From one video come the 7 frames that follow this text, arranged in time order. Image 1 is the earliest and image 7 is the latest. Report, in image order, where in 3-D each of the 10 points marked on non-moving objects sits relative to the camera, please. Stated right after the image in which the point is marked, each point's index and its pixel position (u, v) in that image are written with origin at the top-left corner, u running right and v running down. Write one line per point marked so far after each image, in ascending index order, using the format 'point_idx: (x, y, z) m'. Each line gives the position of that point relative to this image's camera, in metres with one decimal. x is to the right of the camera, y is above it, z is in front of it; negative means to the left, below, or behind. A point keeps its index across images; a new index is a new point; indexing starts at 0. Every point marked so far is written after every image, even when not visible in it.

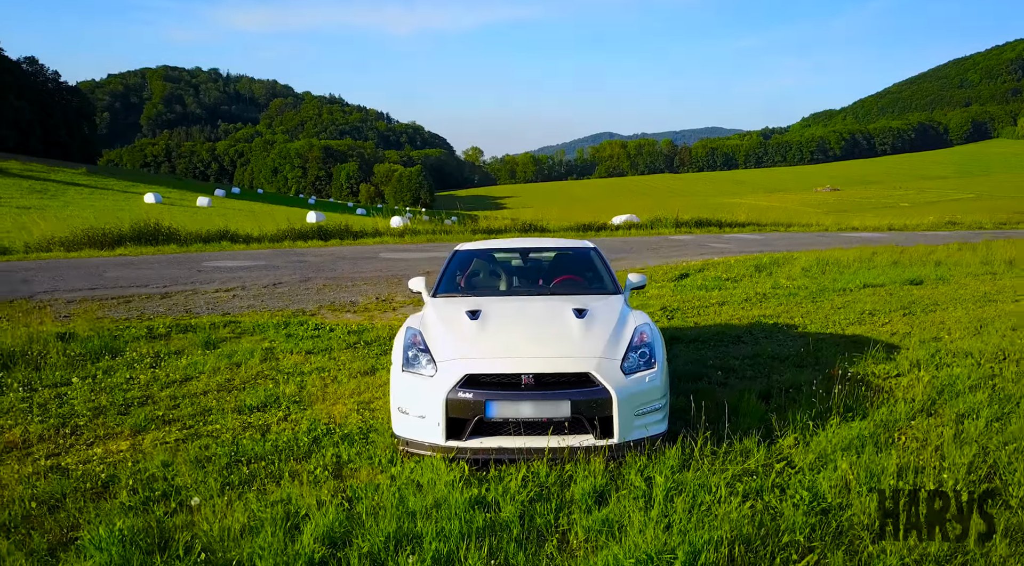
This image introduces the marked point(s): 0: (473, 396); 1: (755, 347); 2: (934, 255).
0: (-0.2, -0.6, +5.0) m
1: (+2.3, -0.6, +8.8) m
2: (+9.2, +0.6, +20.0) m
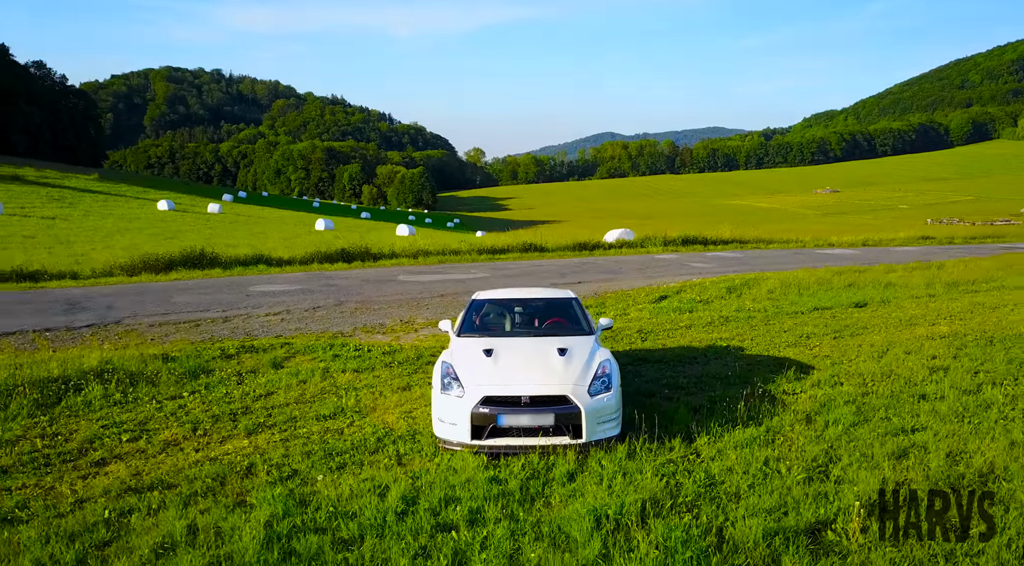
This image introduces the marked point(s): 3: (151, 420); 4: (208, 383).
0: (-0.2, -1.0, +7.5) m
1: (+2.3, -1.0, +11.3) m
2: (+9.2, +0.2, +22.5) m
3: (-3.6, -1.3, +9.2) m
4: (-3.6, -1.1, +10.8) m
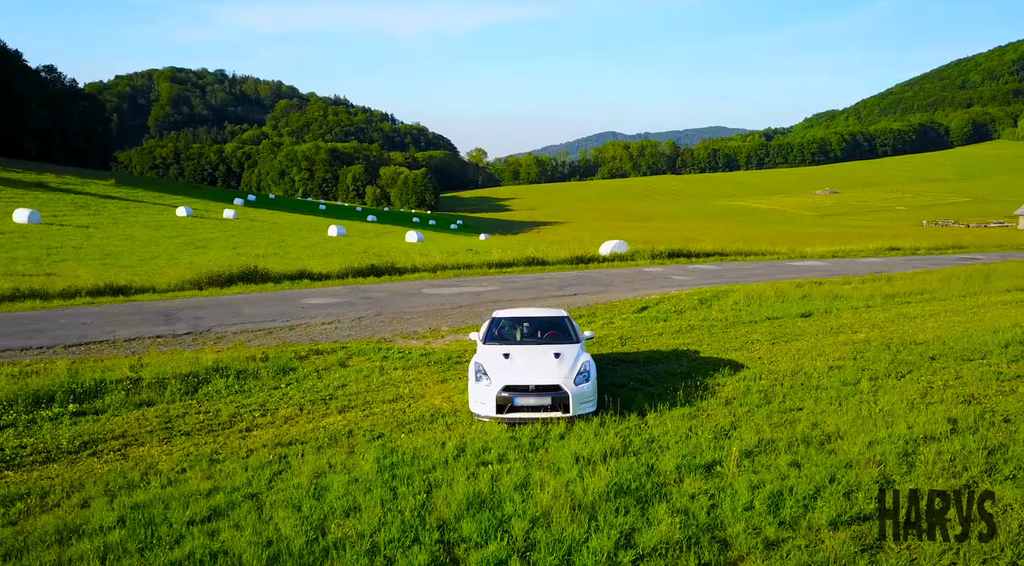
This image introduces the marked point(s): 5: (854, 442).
0: (-0.1, -1.4, +11.3) m
1: (+2.5, -1.3, +15.1) m
2: (+9.4, -0.1, +26.3) m
3: (-3.4, -1.6, +13.0) m
4: (-3.4, -1.4, +14.6) m
5: (+3.8, -1.8, +10.4) m
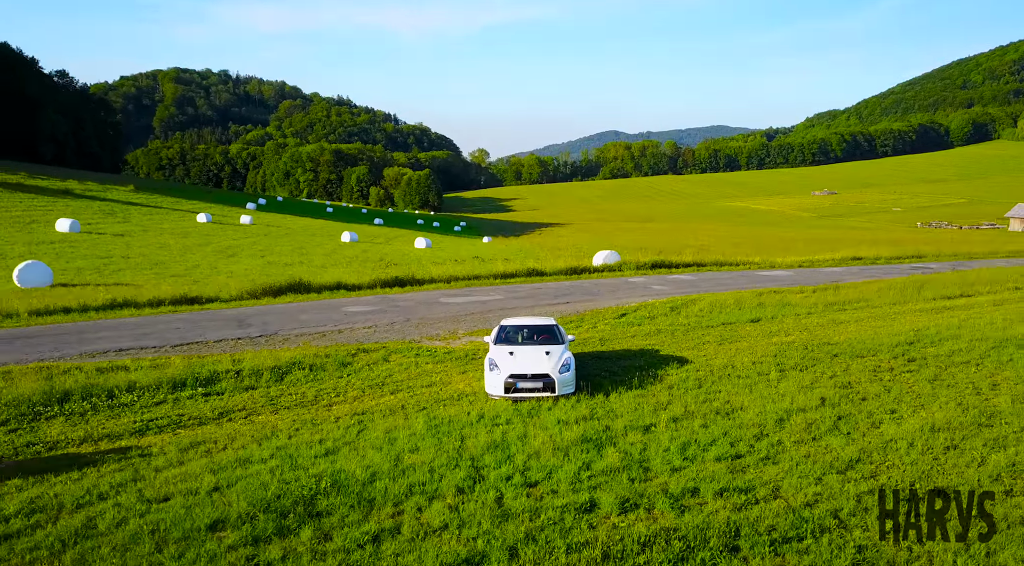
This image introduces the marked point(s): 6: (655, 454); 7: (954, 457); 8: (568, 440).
0: (0.0, -1.7, +16.1) m
1: (+2.5, -1.7, +19.9) m
2: (+9.5, -0.5, +31.1) m
3: (-3.4, -2.0, +17.8) m
4: (-3.4, -1.8, +19.4) m
5: (+3.9, -2.1, +15.2) m
6: (+2.0, -2.3, +13.1) m
7: (+6.2, -2.4, +12.9) m
8: (+0.7, -2.3, +13.5) m
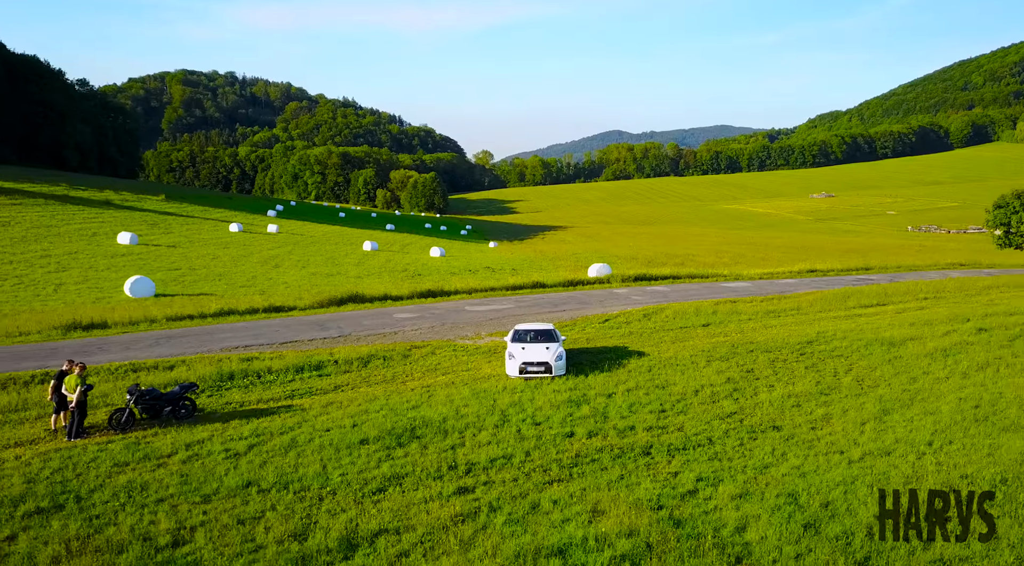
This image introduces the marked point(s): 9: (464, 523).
0: (+0.3, -2.2, +24.5) m
1: (+2.9, -2.2, +28.3) m
2: (+9.9, -1.0, +39.4) m
3: (-3.1, -2.5, +26.1) m
4: (-3.0, -2.3, +27.8) m
5: (+4.2, -2.6, +23.5) m
6: (+2.3, -2.9, +21.4) m
7: (+6.5, -2.9, +21.3) m
8: (+1.1, -2.8, +21.9) m
9: (-0.8, -3.7, +14.6) m
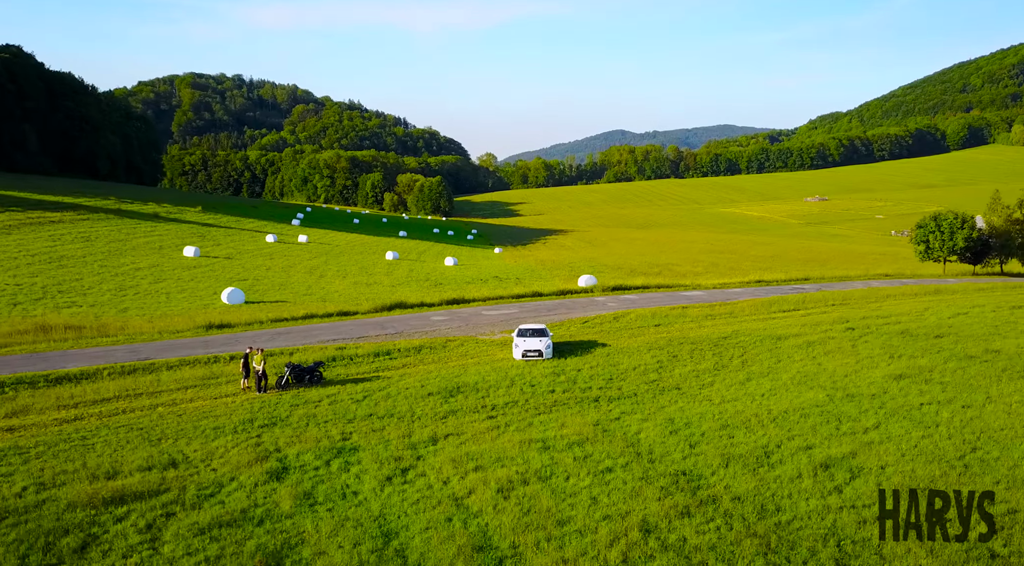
0: (+0.5, -2.8, +37.3) m
1: (+3.1, -2.8, +41.1) m
2: (+10.1, -1.6, +52.2) m
3: (-2.8, -3.1, +39.0) m
4: (-2.8, -2.9, +40.6) m
5: (+4.4, -3.2, +36.3) m
6: (+2.5, -3.5, +34.3) m
7: (+6.7, -3.5, +34.1) m
8: (+1.3, -3.4, +34.7) m
9: (-0.6, -4.4, +27.5) m
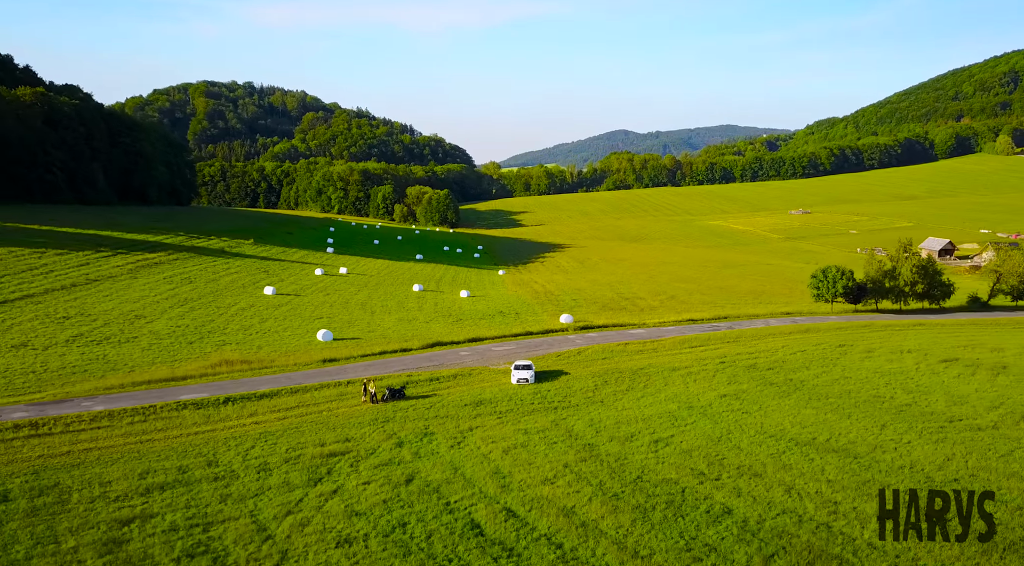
0: (+0.4, -6.7, +63.6) m
1: (+3.0, -6.6, +67.4) m
2: (+10.1, -5.4, +78.5) m
3: (-2.9, -6.9, +65.3) m
4: (-2.9, -6.7, +67.0) m
5: (+4.3, -7.1, +62.6) m
6: (+2.4, -7.3, +60.6) m
7: (+6.6, -7.4, +60.4) m
8: (+1.2, -7.3, +61.0) m
9: (-0.7, -8.2, +53.8) m
